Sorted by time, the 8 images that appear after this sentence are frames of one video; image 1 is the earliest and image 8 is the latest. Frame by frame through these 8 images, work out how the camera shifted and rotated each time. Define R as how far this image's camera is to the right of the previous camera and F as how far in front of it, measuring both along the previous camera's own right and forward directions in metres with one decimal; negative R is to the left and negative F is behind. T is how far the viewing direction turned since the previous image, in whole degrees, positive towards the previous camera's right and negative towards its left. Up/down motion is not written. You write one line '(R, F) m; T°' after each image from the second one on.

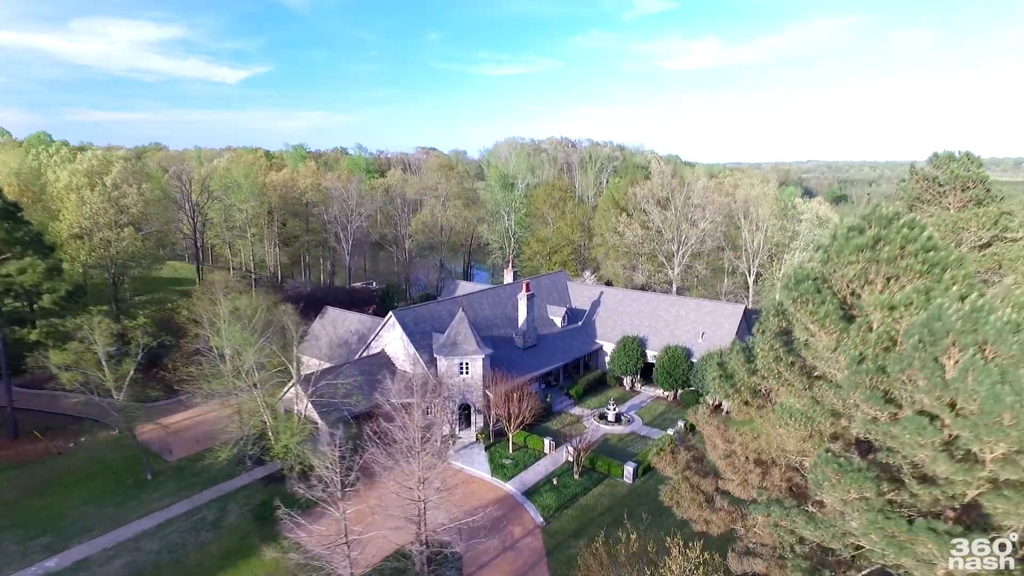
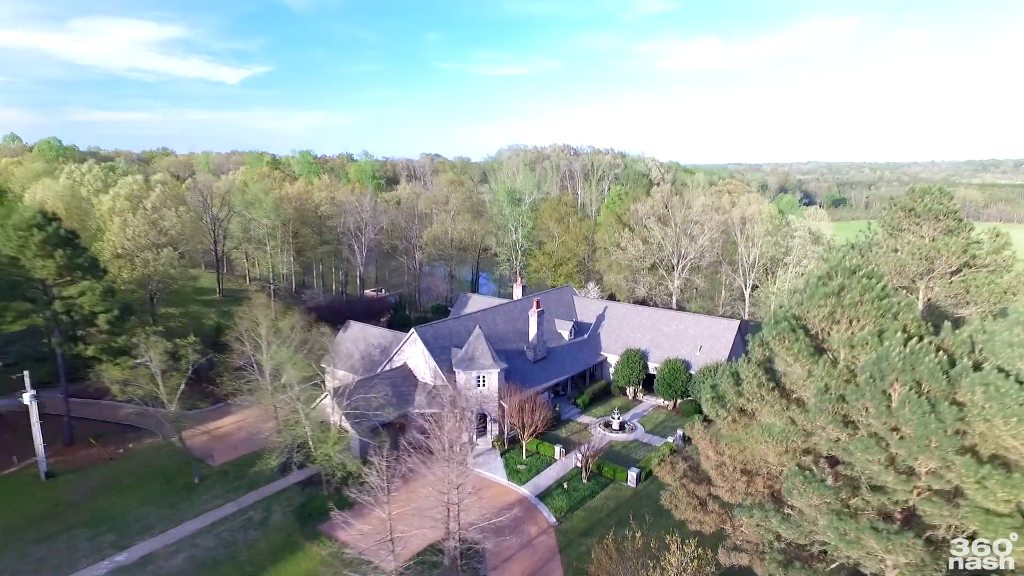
(-0.4, -1.6) m; 0°
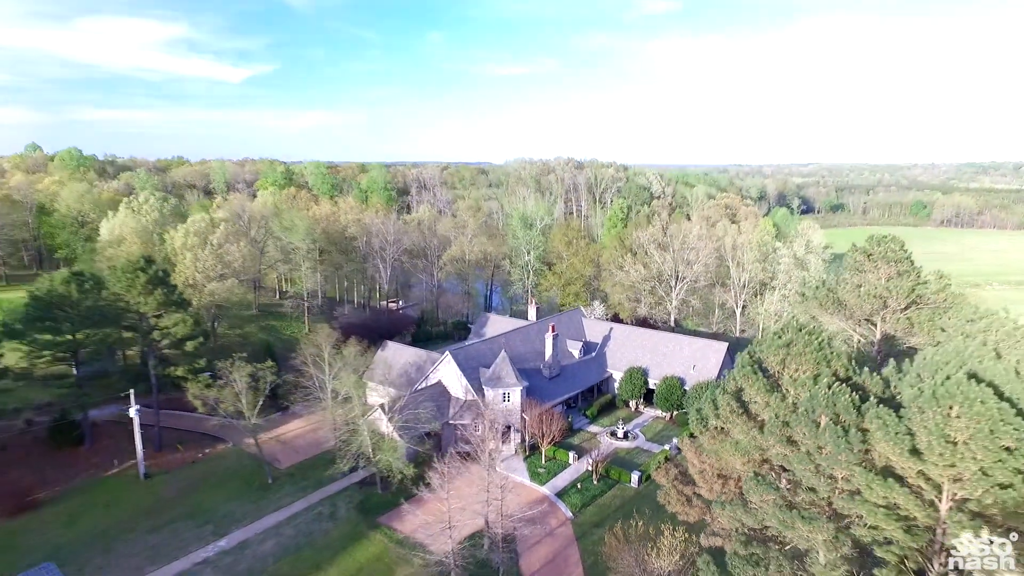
(-0.7, -3.4) m; 0°
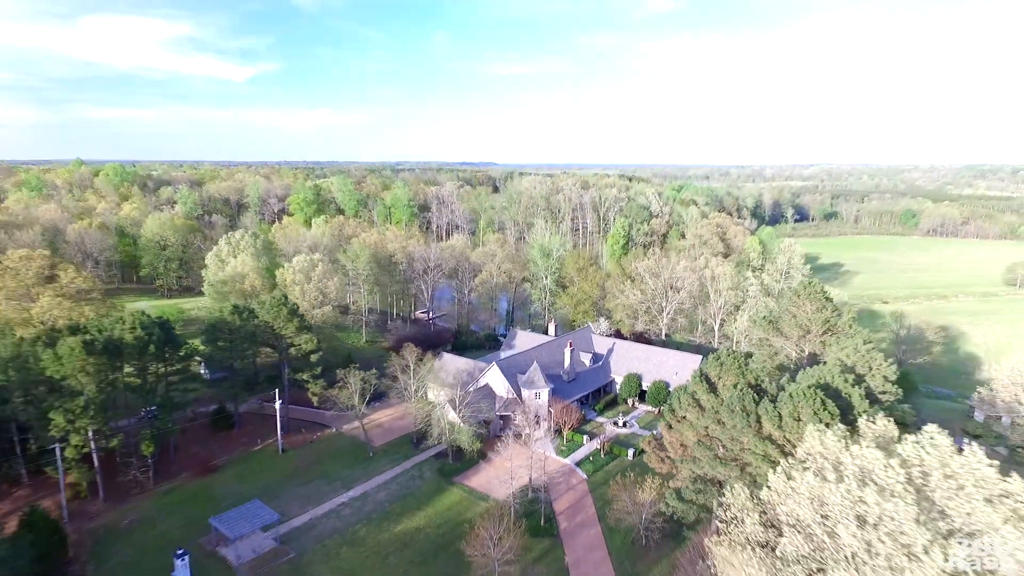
(-1.4, -8.4) m; 0°
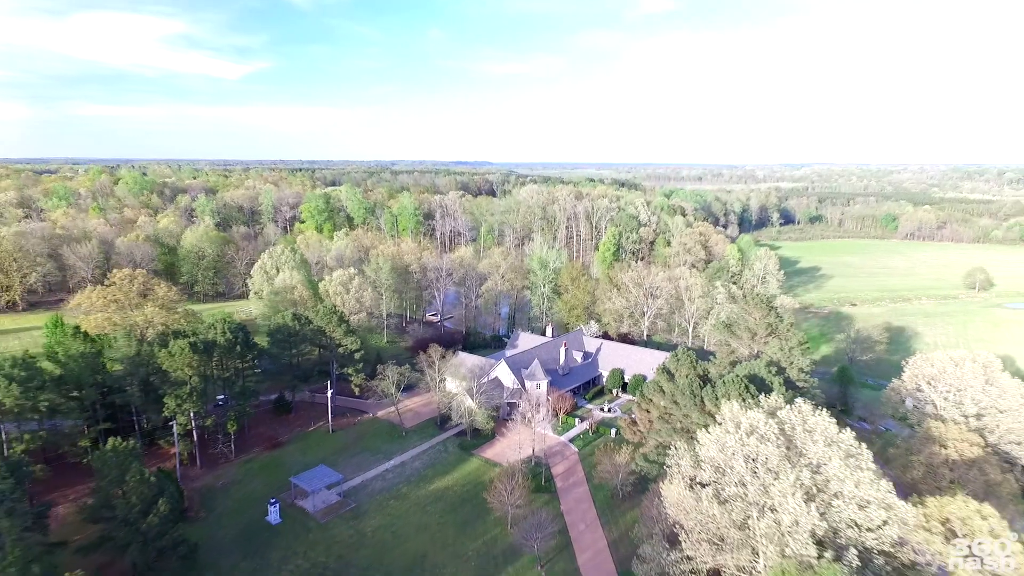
(-0.6, -7.0) m; 0°
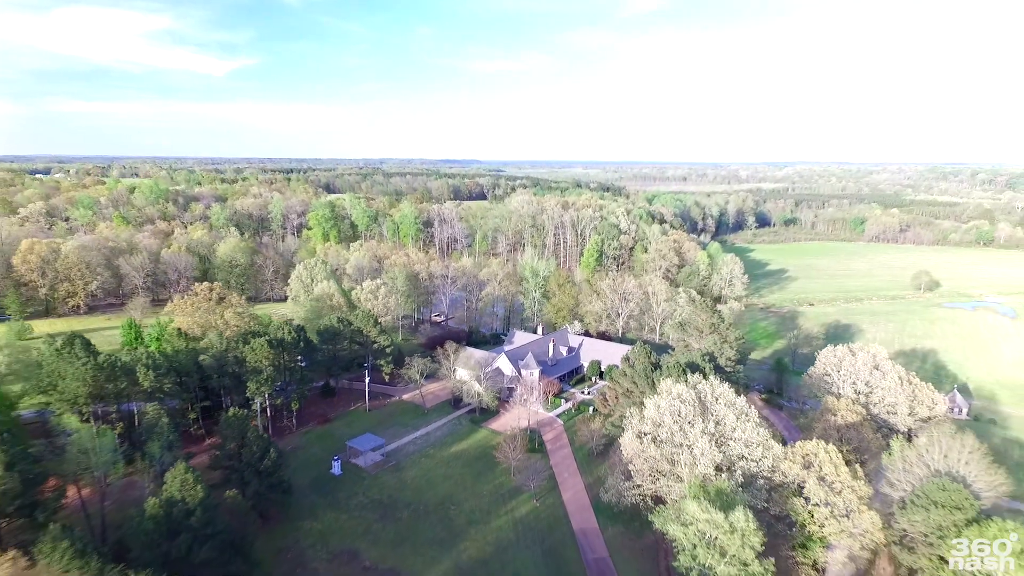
(-0.8, -9.5) m; +1°
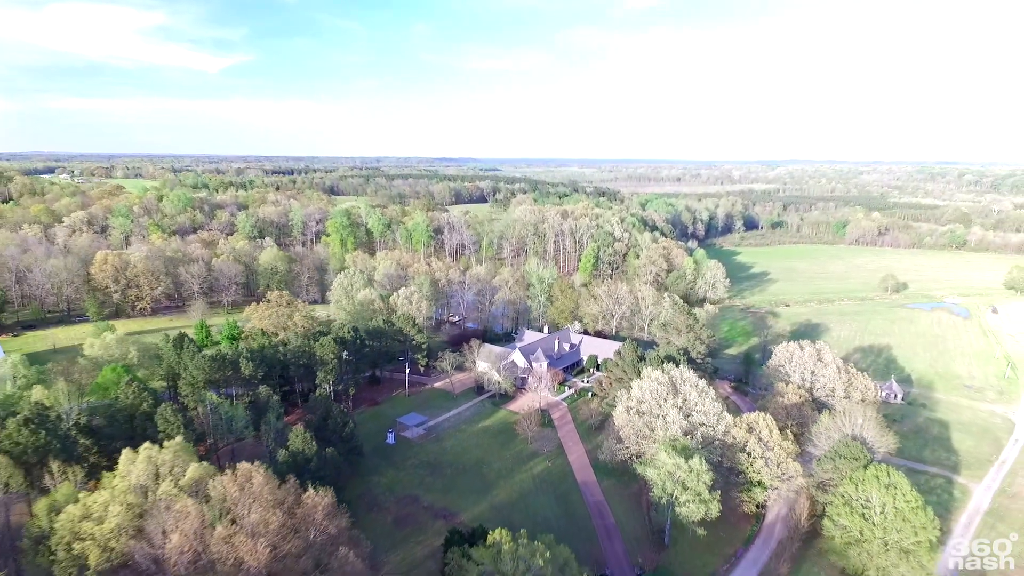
(-1.6, -10.1) m; 0°
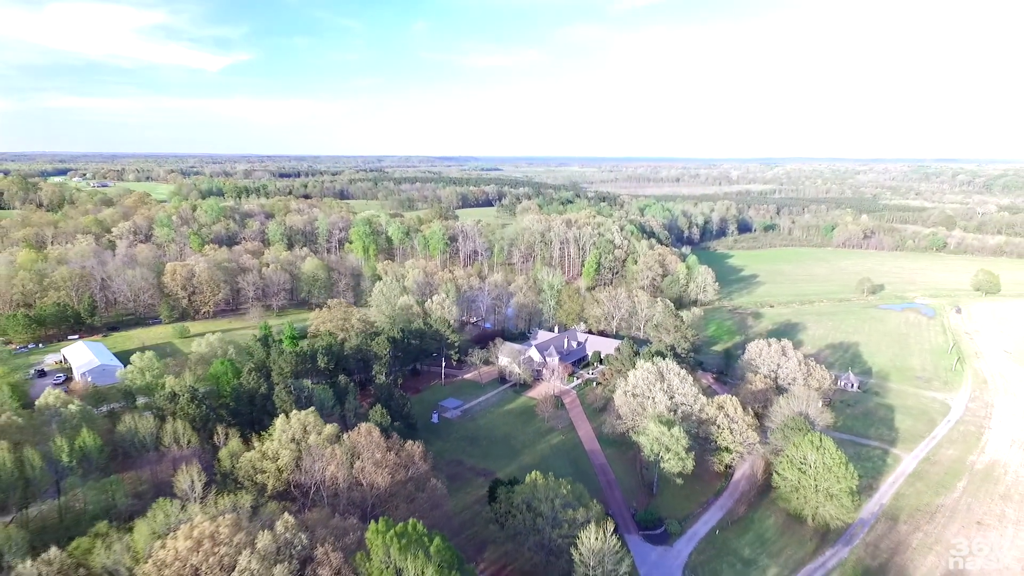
(-1.9, -11.3) m; 0°
